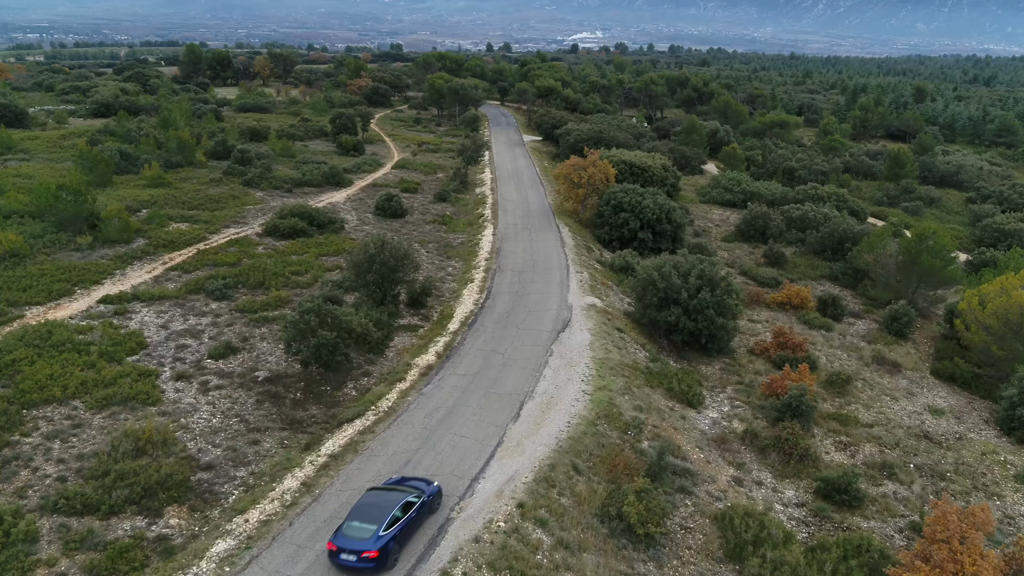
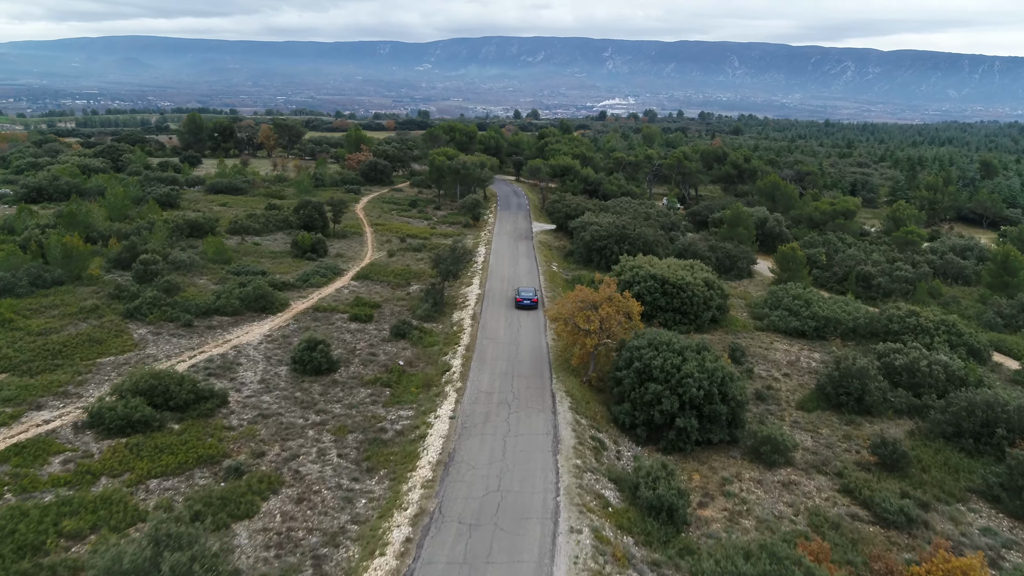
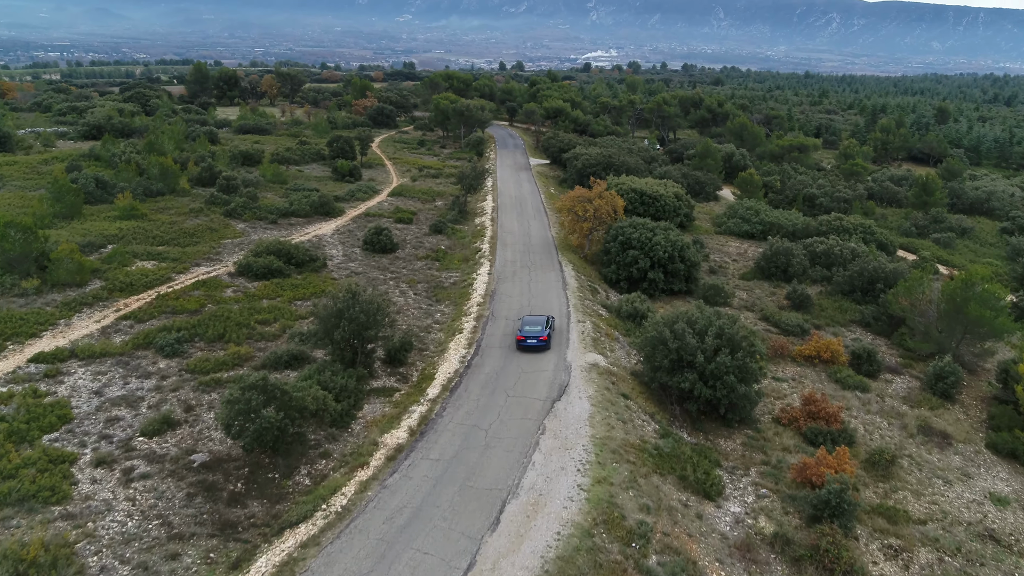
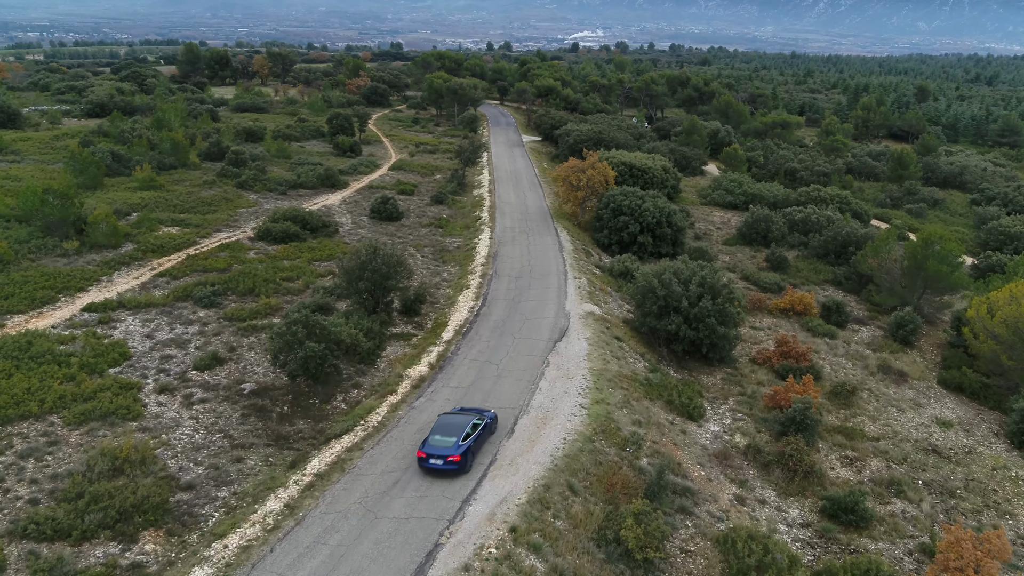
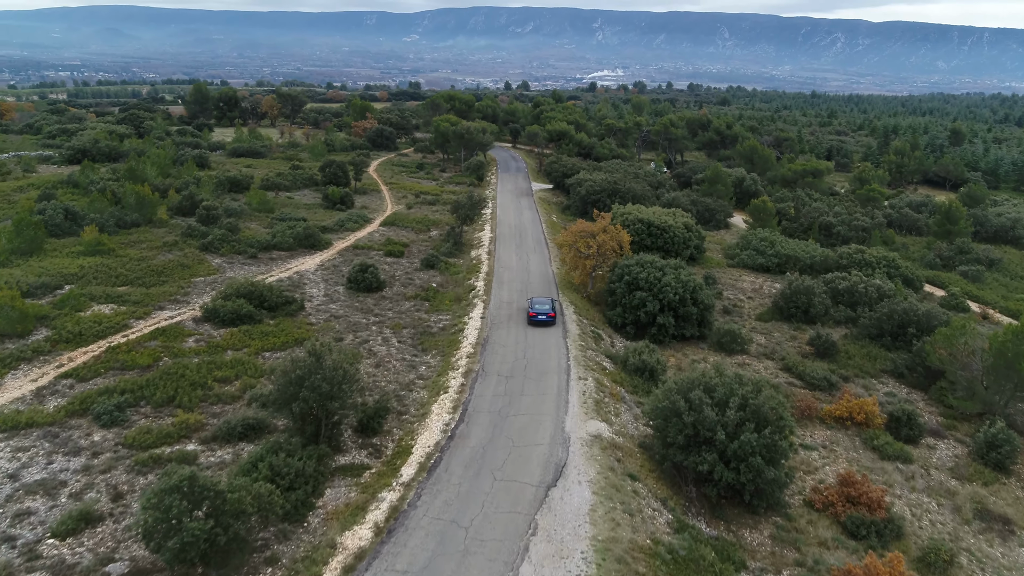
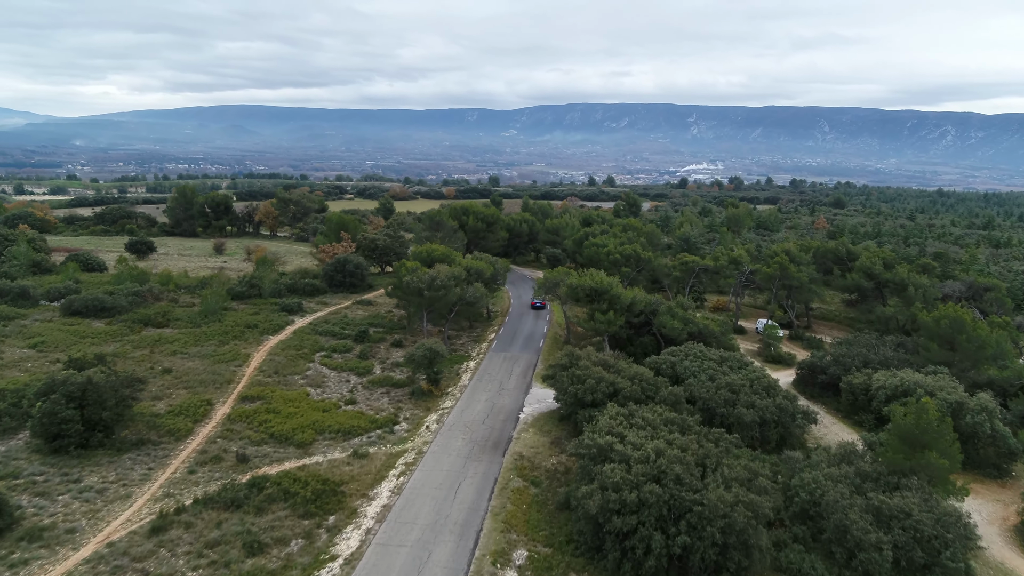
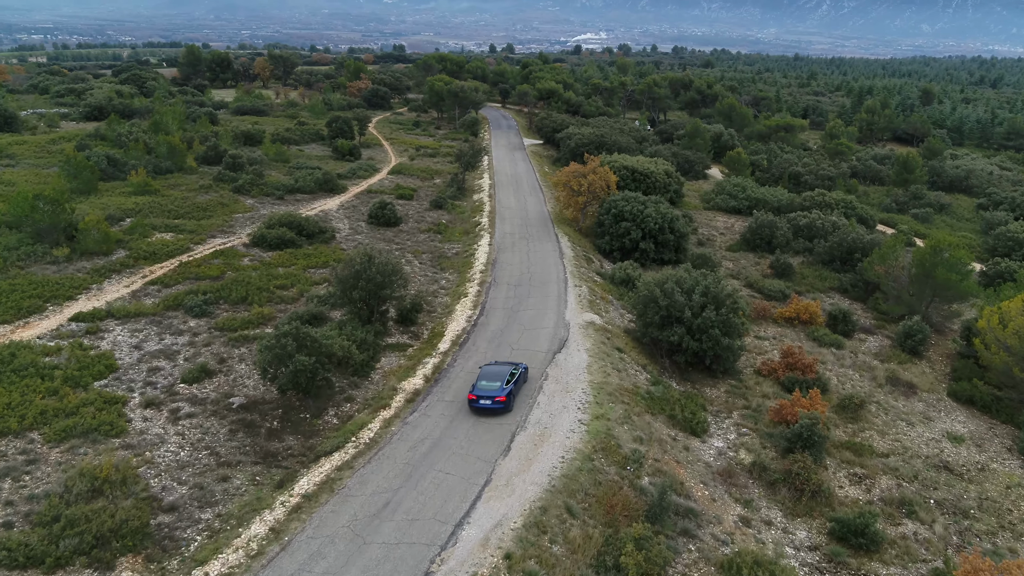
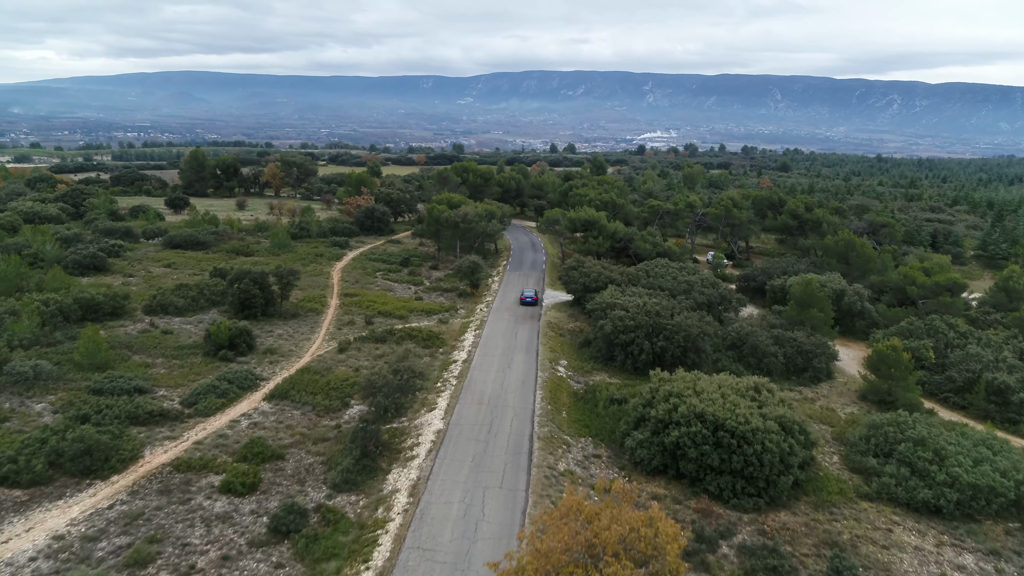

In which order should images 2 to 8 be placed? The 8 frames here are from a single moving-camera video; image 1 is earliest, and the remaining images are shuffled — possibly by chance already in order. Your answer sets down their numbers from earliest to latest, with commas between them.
4, 7, 3, 5, 2, 8, 6
